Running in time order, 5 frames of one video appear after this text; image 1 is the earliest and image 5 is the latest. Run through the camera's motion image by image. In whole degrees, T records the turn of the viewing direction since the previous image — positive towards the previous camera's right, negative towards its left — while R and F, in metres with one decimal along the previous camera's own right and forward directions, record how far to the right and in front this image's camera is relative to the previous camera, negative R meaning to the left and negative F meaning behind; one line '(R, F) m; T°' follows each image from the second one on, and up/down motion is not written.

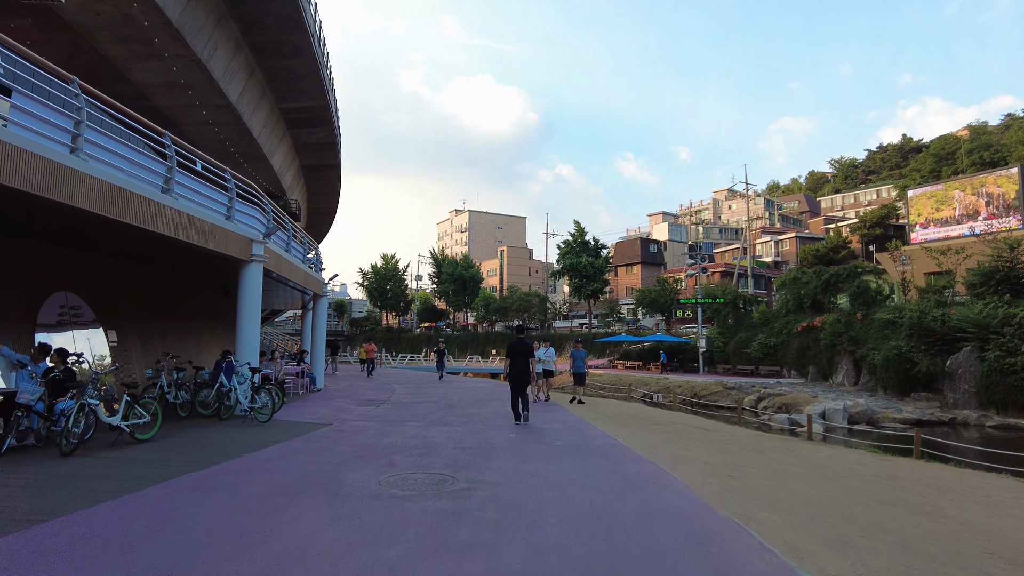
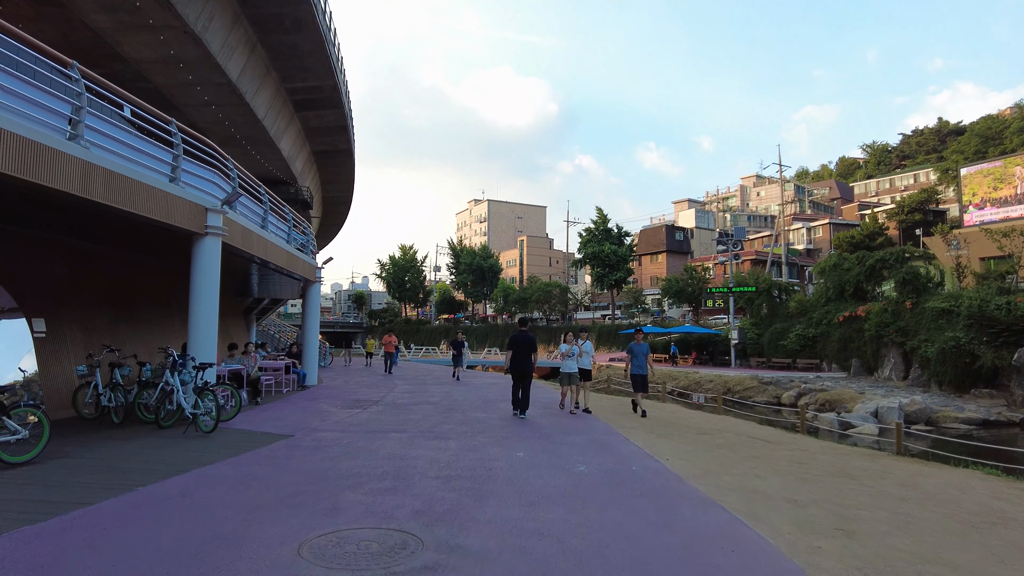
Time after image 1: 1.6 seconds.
(+0.1, +2.1) m; -2°
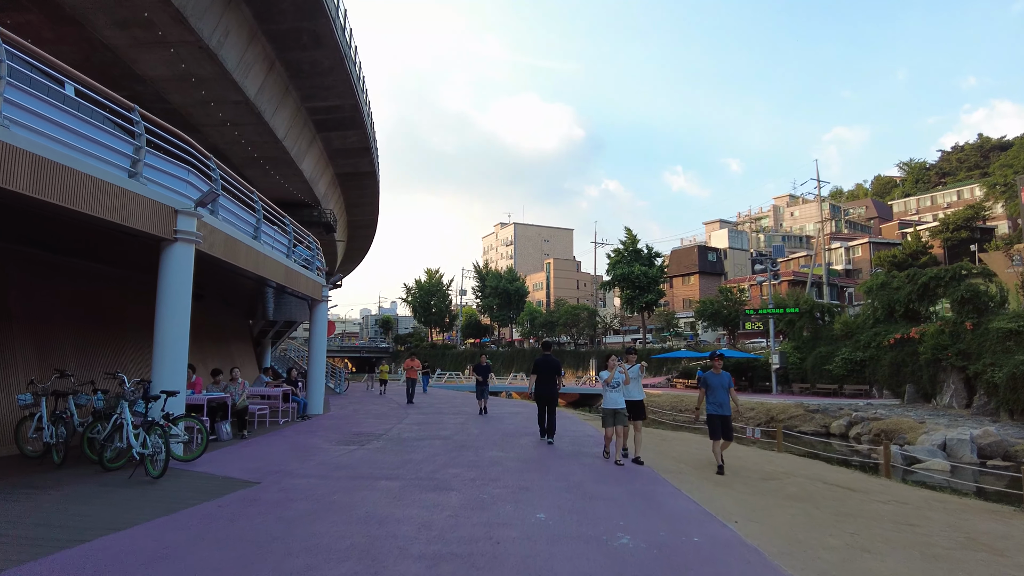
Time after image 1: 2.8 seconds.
(+0.1, +1.5) m; -2°
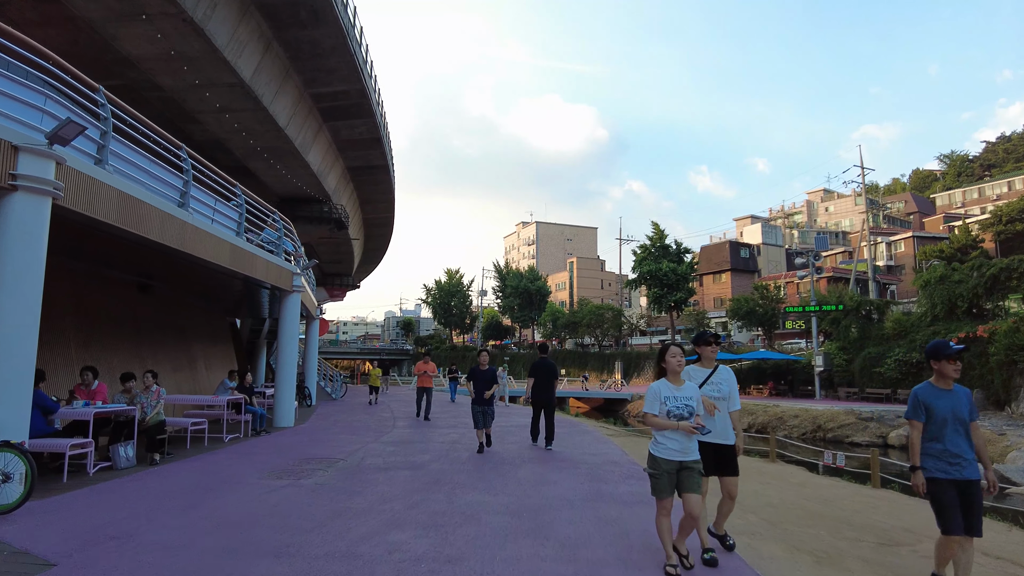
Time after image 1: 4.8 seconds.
(+0.3, +2.5) m; -2°
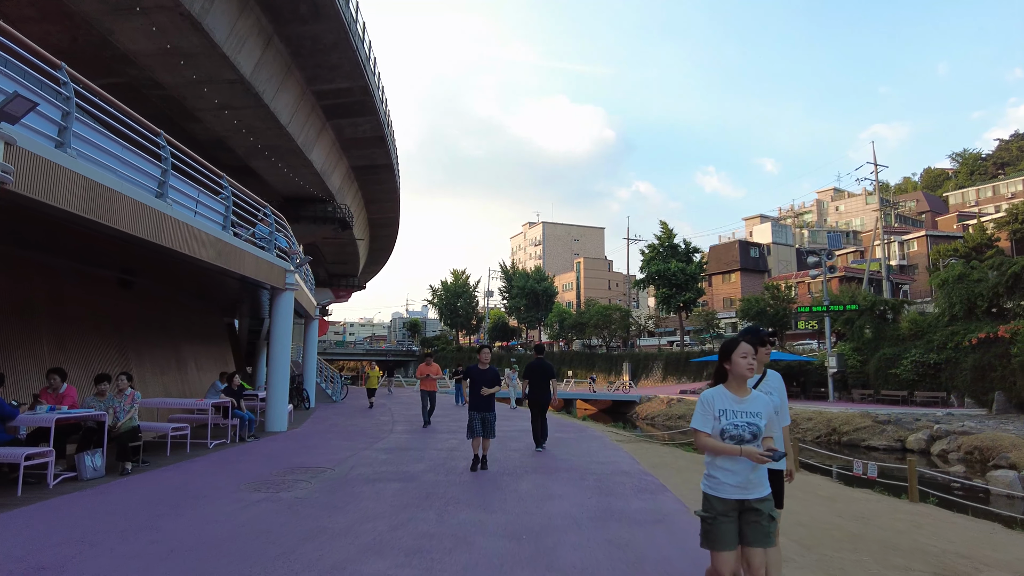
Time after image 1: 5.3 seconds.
(+0.1, +0.6) m; -1°
